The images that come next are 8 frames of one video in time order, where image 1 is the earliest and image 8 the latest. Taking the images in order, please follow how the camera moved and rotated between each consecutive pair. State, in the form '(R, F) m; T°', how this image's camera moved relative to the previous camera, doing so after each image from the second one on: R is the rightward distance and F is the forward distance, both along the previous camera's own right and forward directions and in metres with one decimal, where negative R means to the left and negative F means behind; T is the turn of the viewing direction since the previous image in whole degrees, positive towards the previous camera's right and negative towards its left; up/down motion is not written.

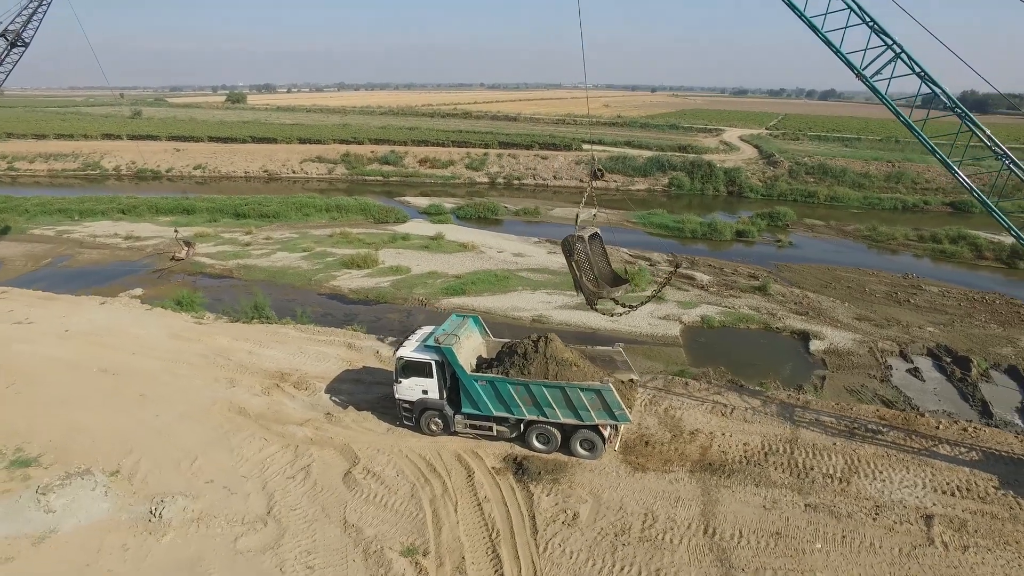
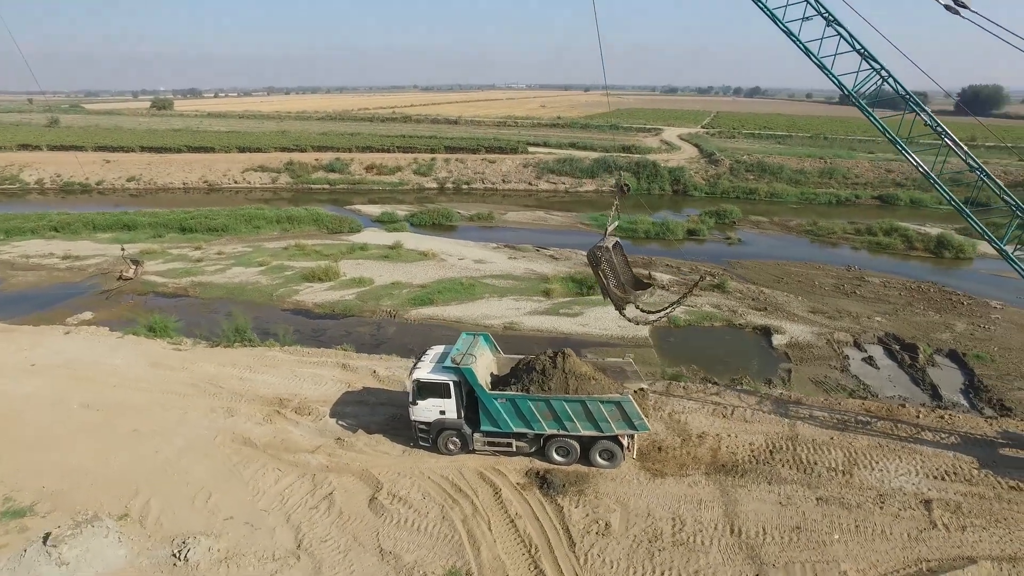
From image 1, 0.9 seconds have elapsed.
(-0.9, -0.1) m; +6°
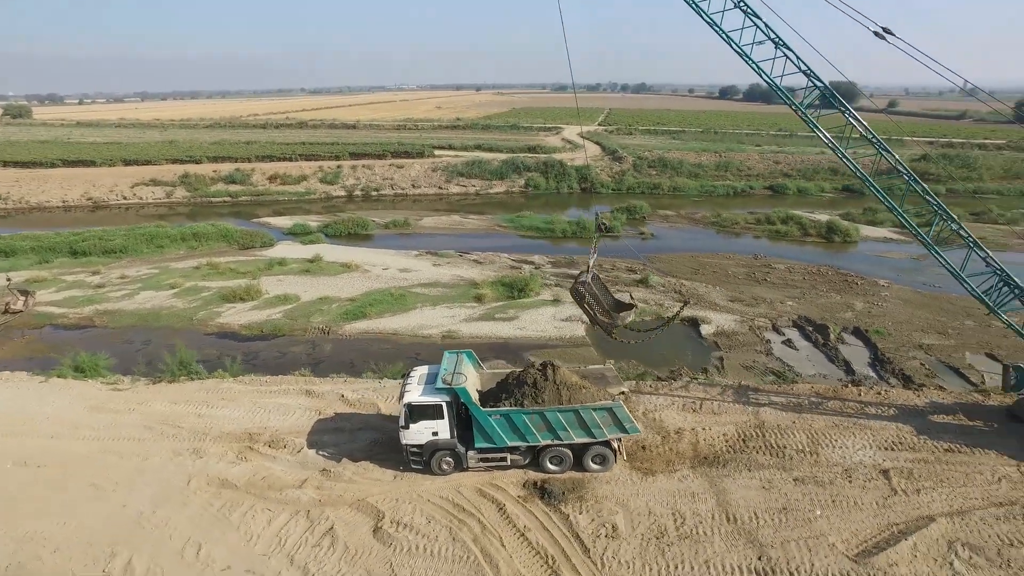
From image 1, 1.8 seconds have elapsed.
(-1.0, -0.1) m; +9°
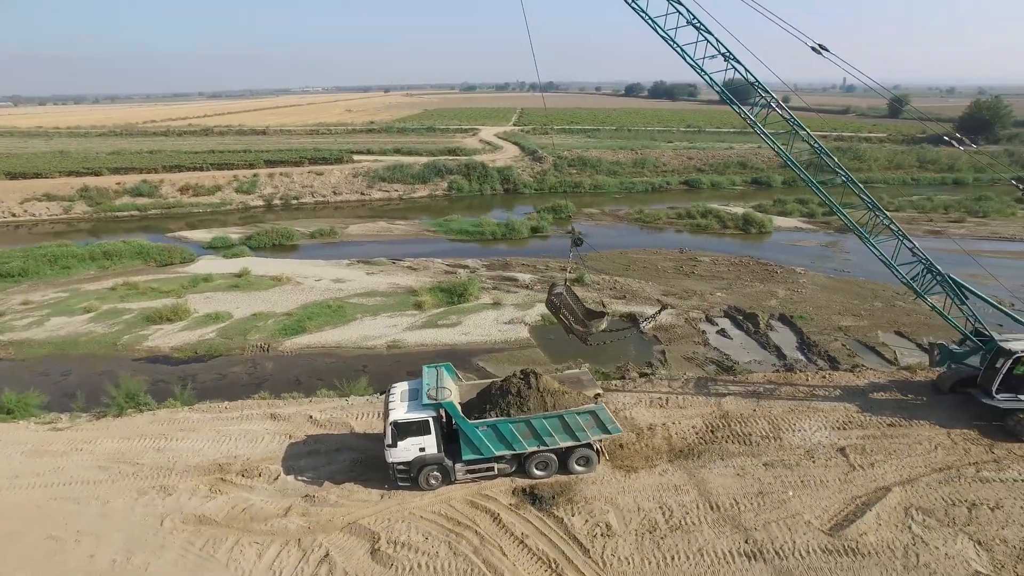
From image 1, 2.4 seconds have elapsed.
(-0.8, -0.1) m; +8°
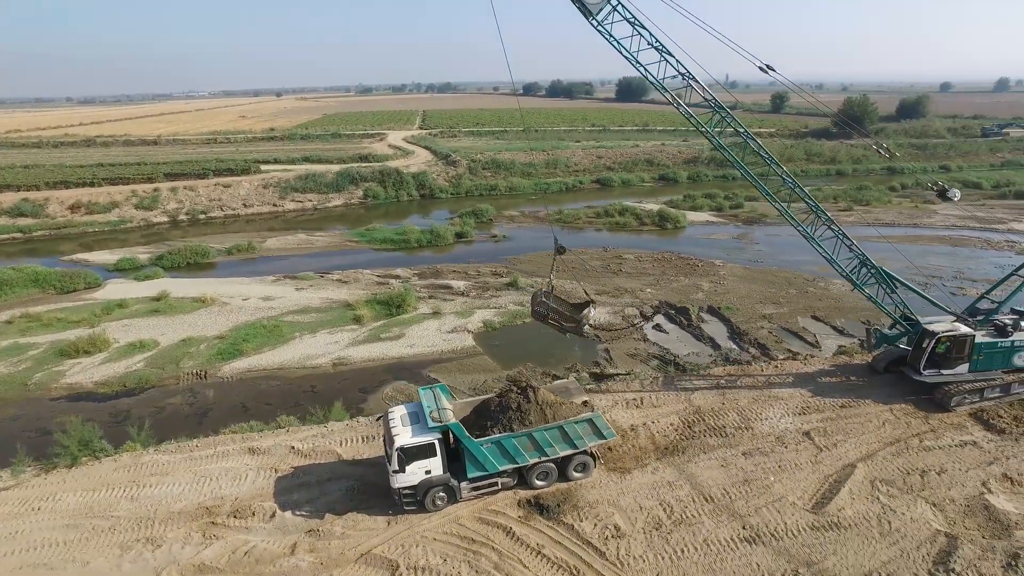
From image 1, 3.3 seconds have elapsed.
(-1.1, -0.1) m; +9°
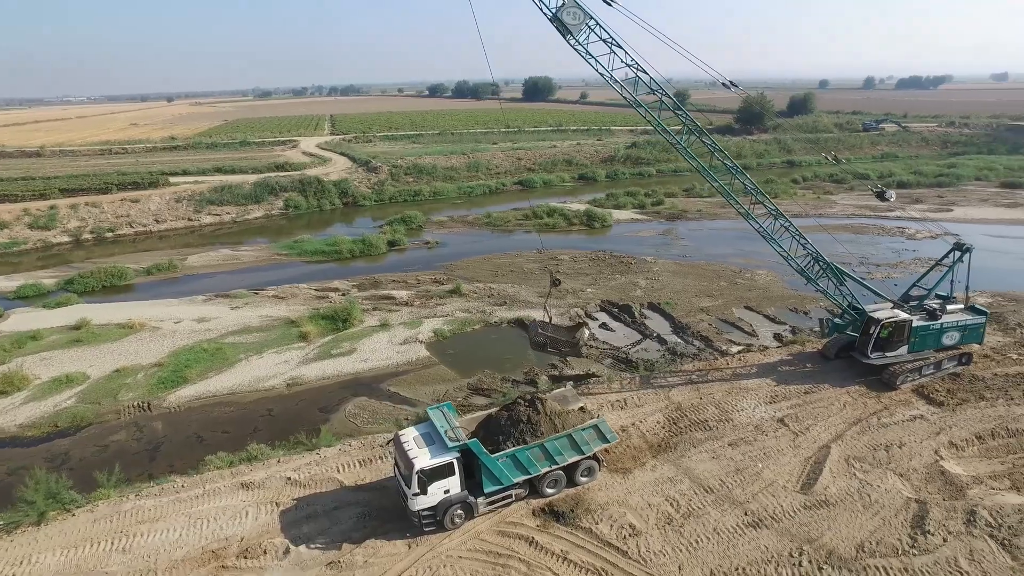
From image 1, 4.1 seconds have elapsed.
(-1.2, -0.1) m; +8°
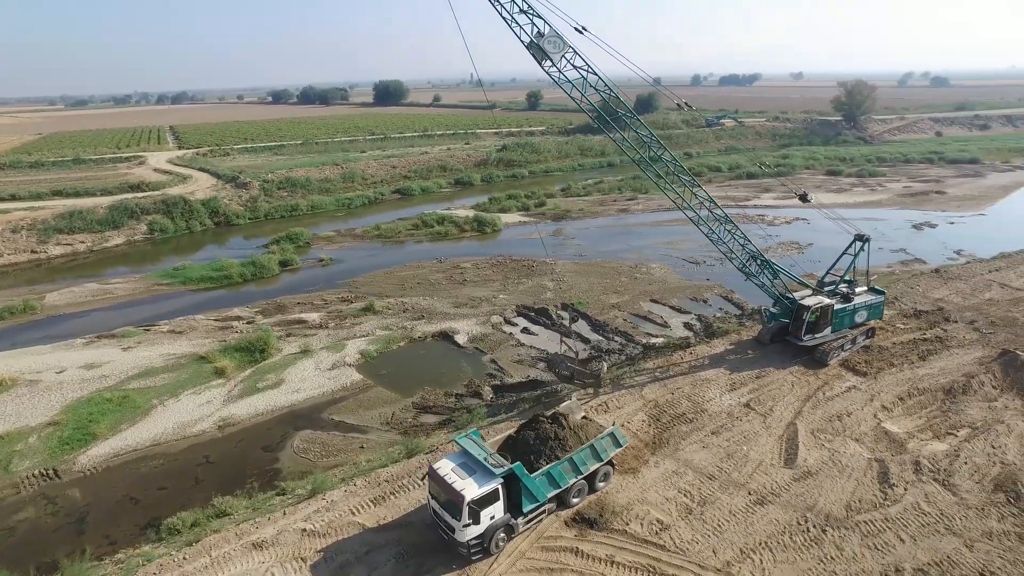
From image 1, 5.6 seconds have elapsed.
(-2.1, 0.0) m; +13°
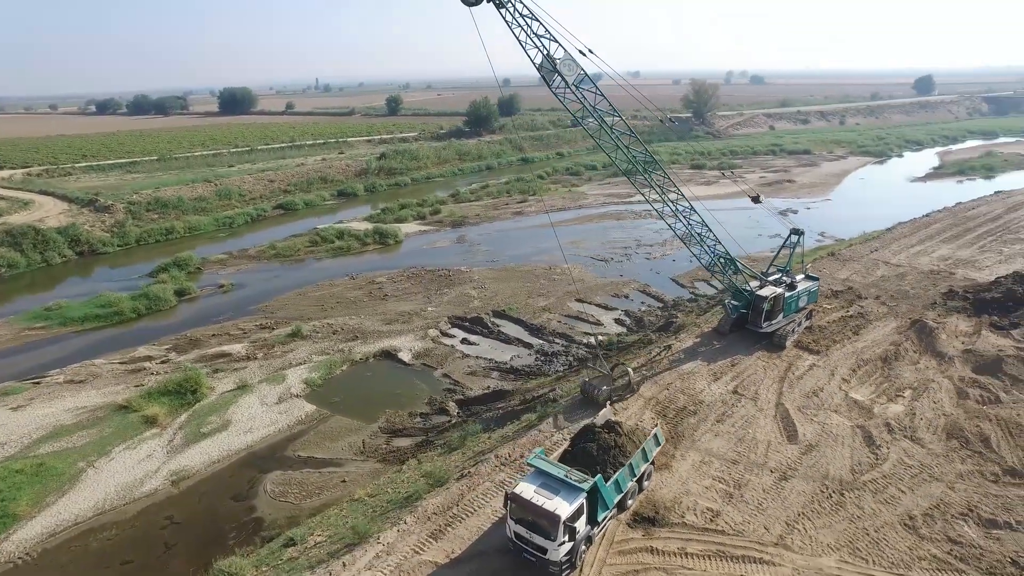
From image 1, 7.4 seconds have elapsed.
(-2.6, +0.2) m; +13°
